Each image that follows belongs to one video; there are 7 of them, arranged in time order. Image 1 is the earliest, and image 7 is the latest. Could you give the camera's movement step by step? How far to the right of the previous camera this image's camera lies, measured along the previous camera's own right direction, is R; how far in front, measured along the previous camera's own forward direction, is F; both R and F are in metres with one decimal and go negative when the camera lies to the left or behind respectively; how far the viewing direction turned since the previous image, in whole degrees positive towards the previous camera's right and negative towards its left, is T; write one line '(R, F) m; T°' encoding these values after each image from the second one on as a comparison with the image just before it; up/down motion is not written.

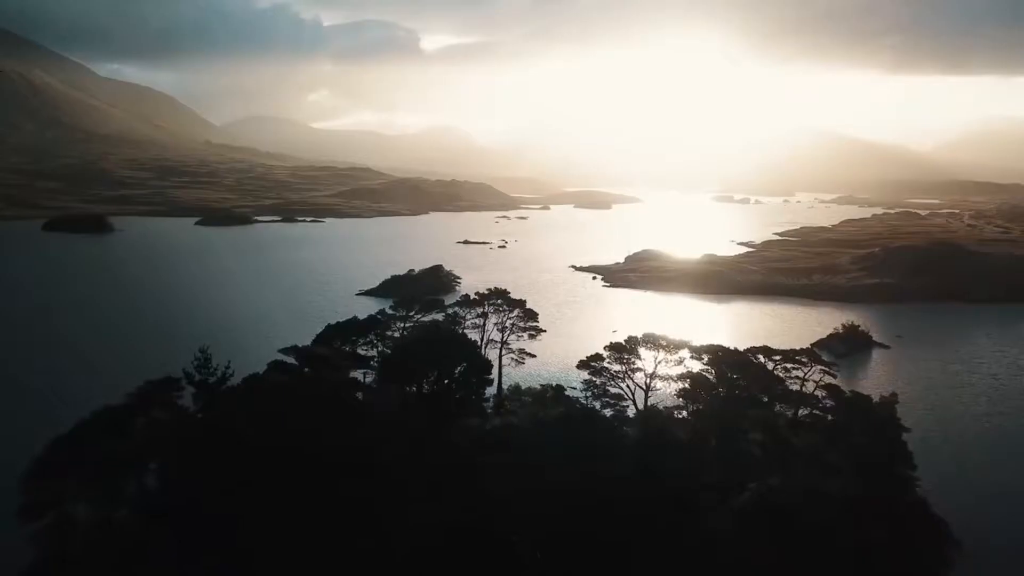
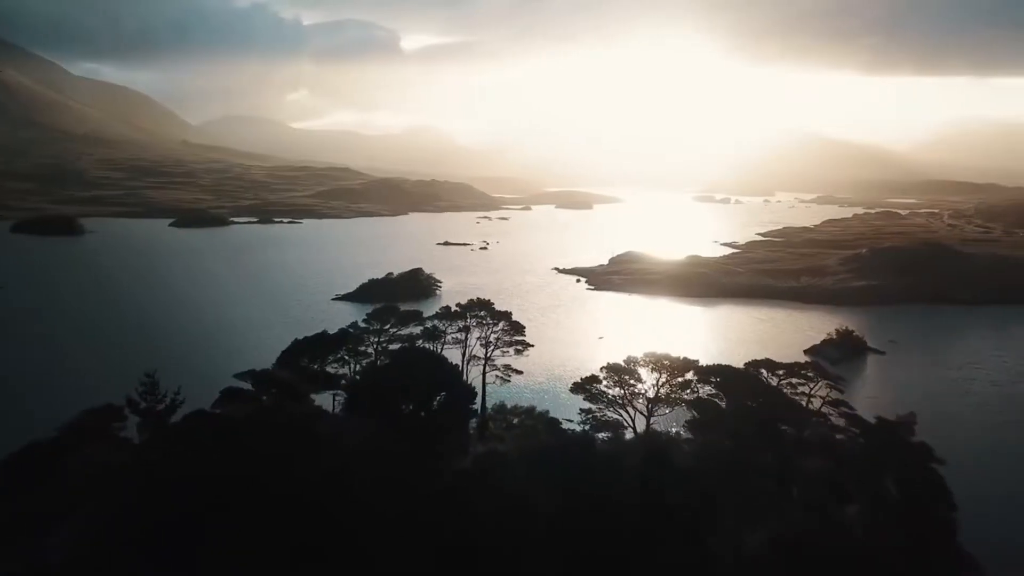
(-0.1, +1.3) m; +1°
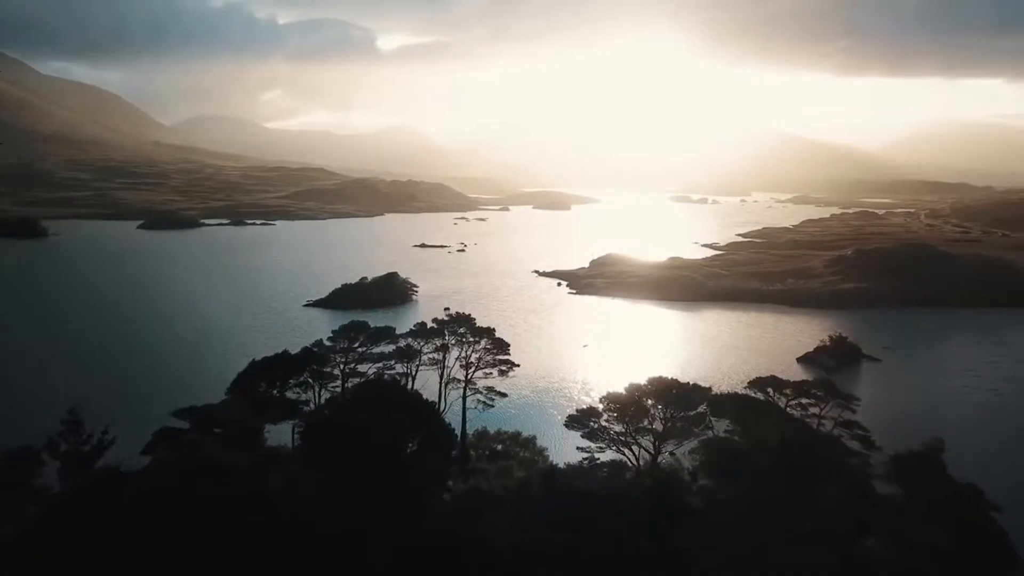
(-0.1, +1.5) m; +1°
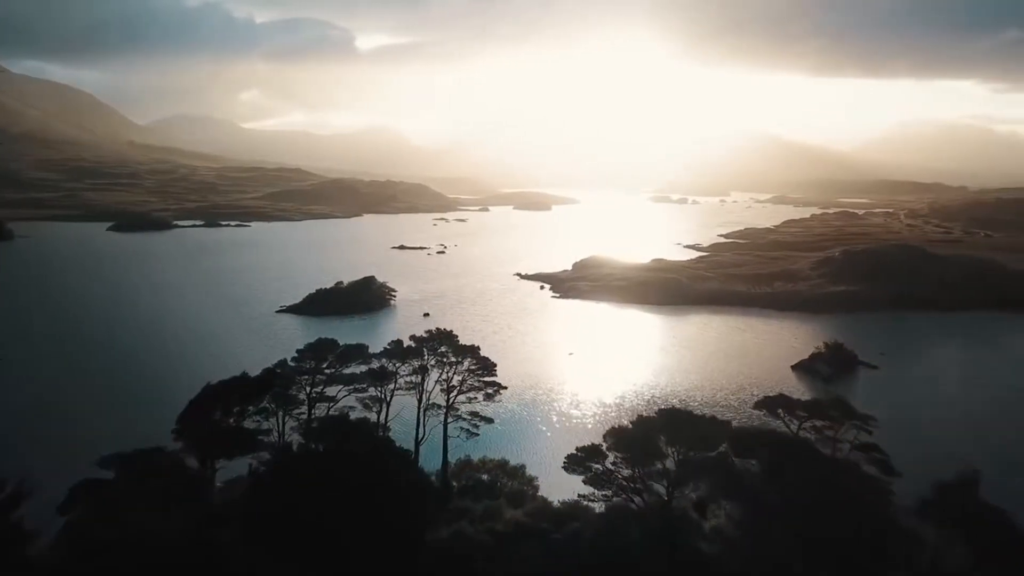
(-0.1, +1.4) m; +1°
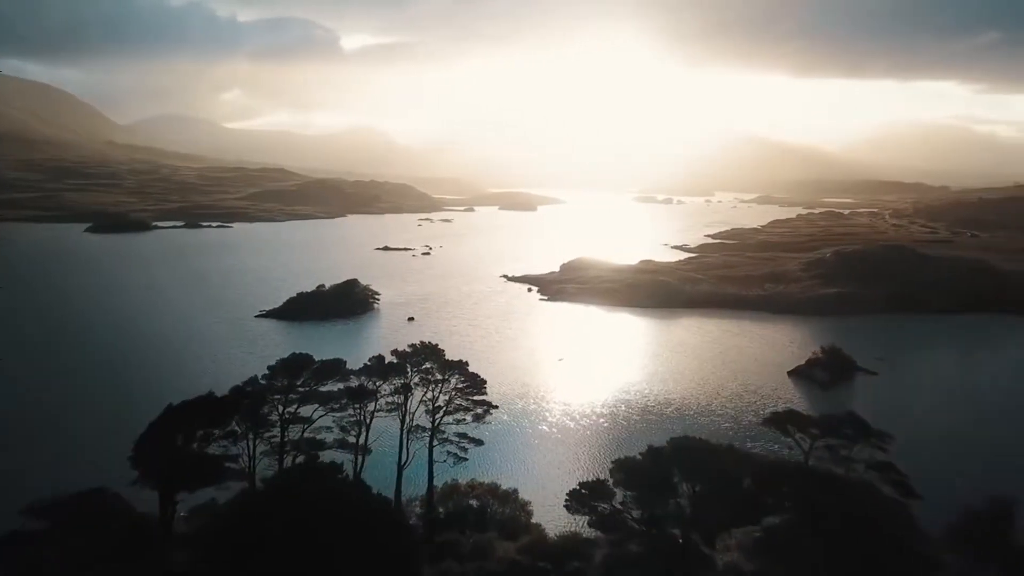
(-0.1, +1.0) m; +1°
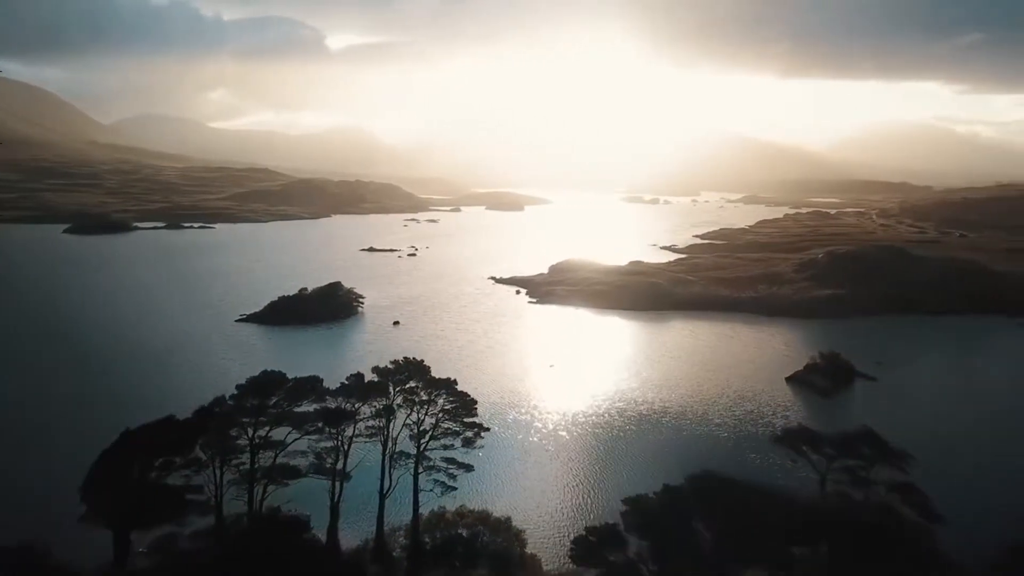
(-0.1, +1.0) m; +1°
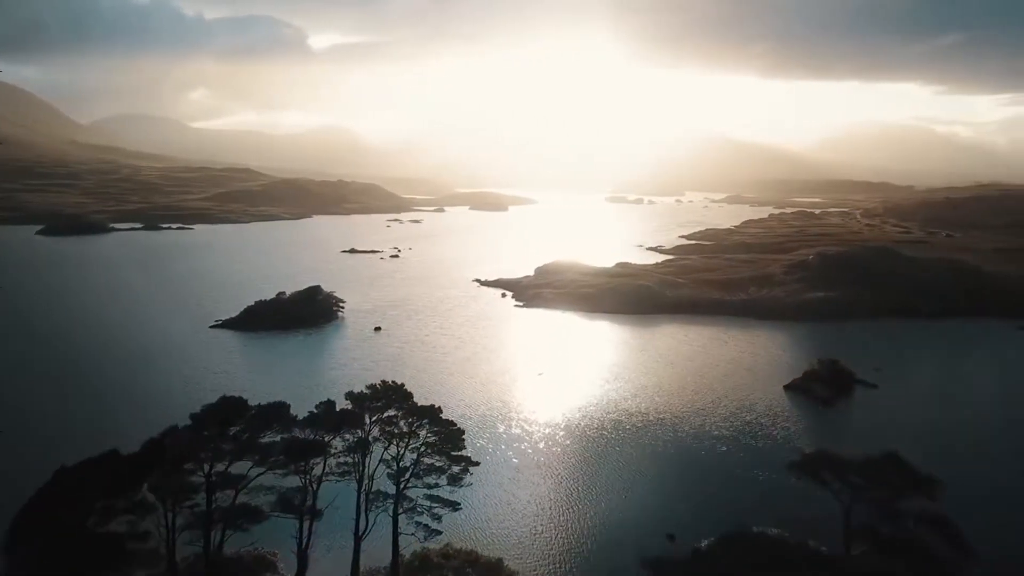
(-0.1, +1.1) m; +1°
